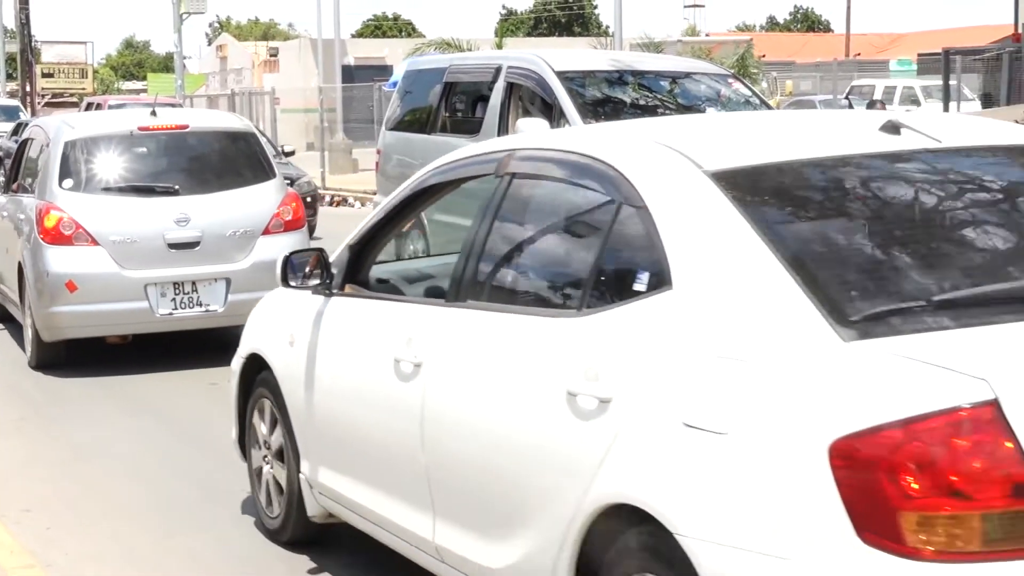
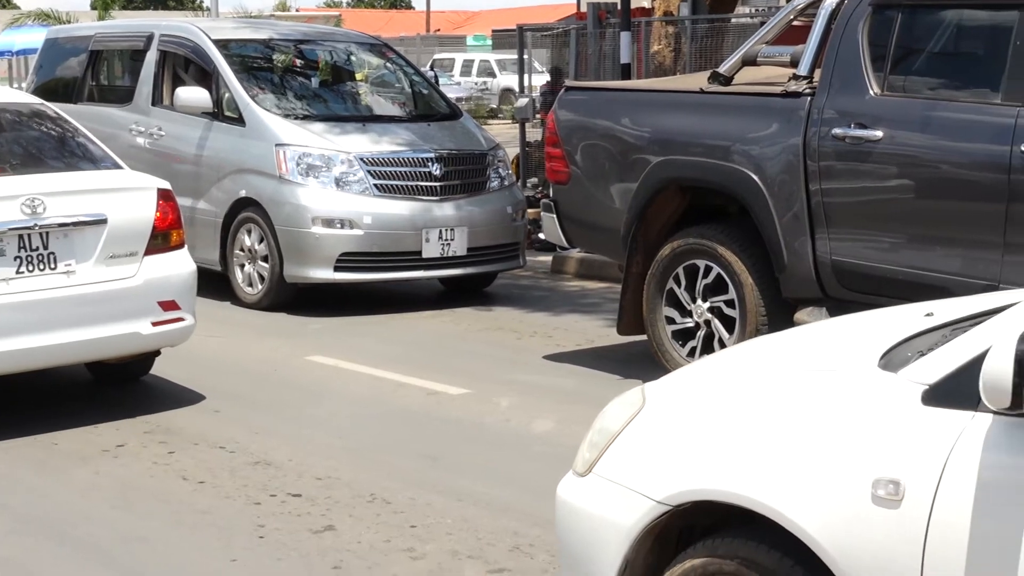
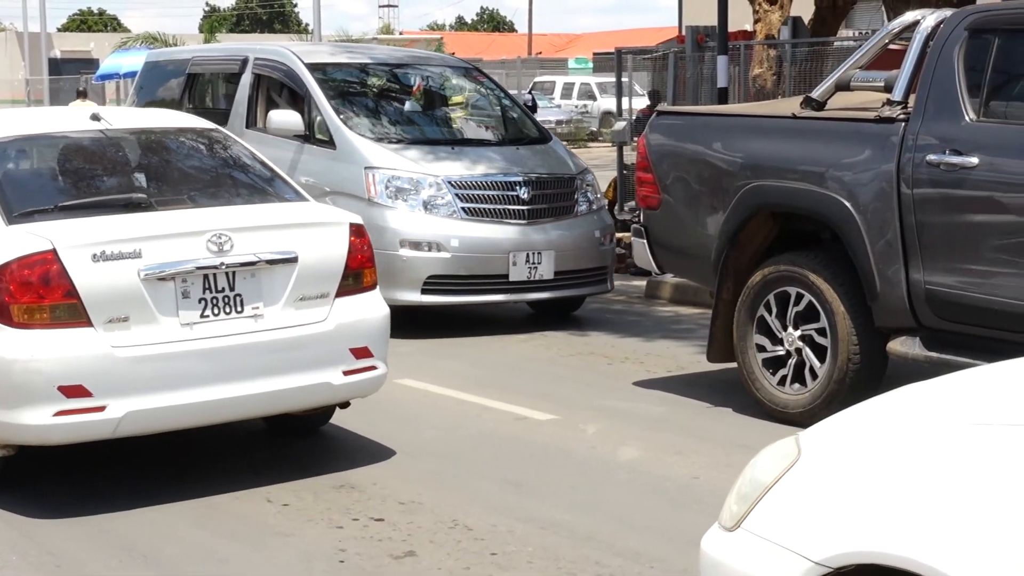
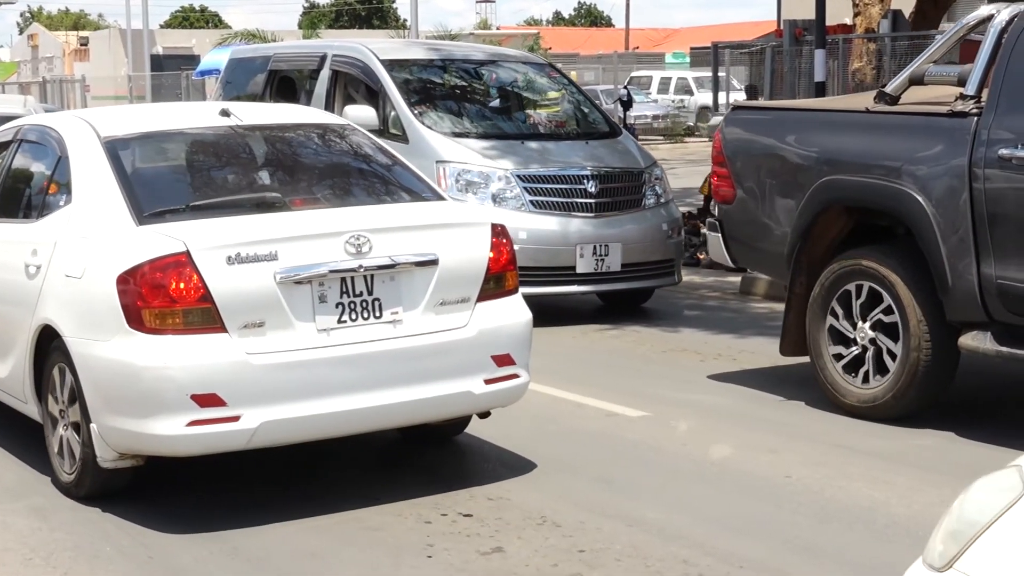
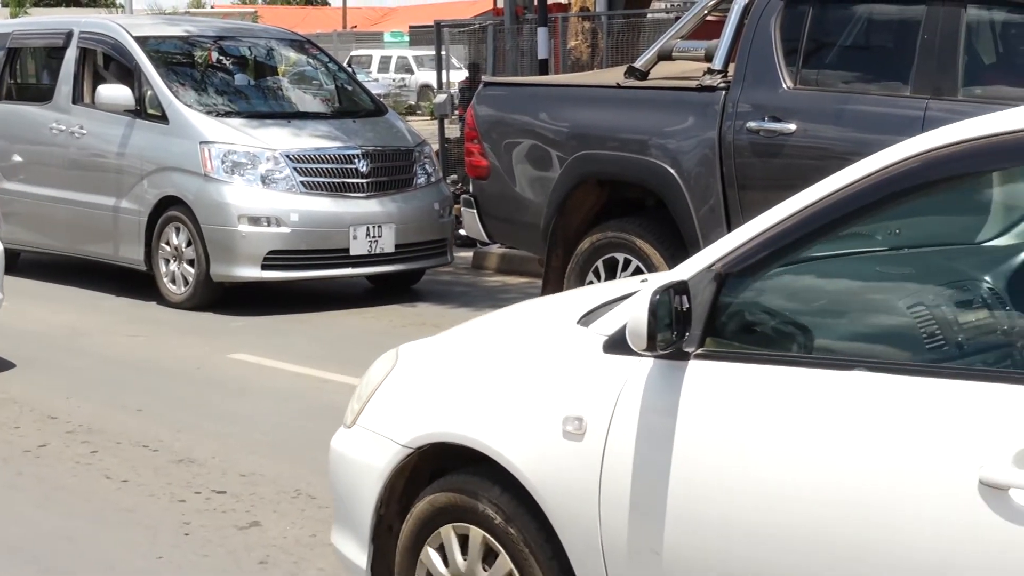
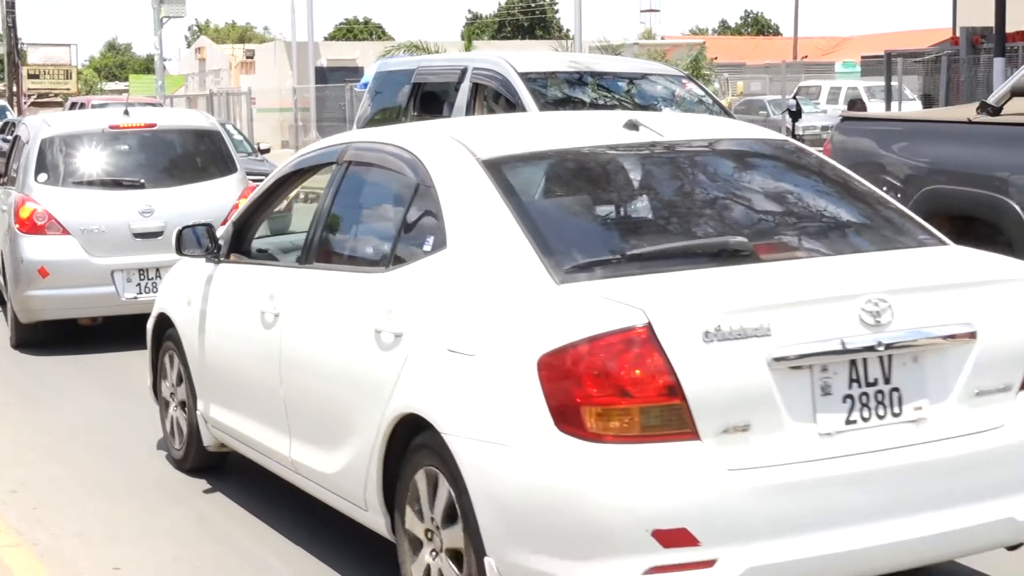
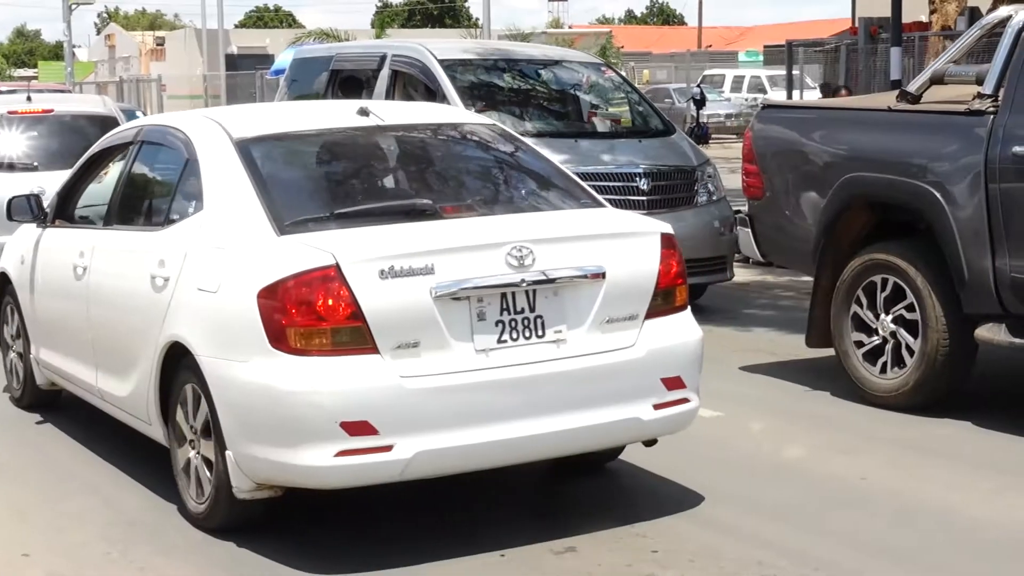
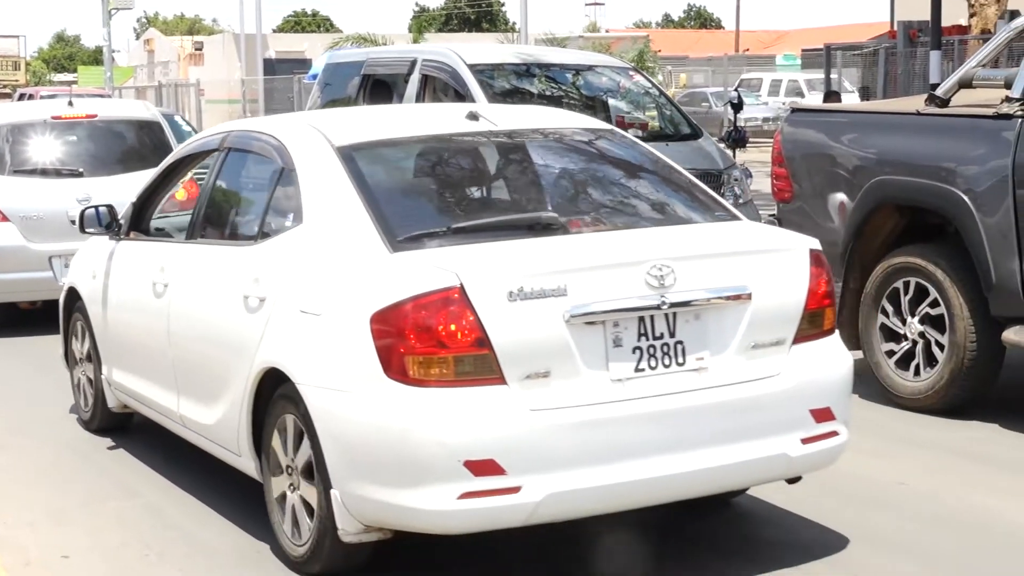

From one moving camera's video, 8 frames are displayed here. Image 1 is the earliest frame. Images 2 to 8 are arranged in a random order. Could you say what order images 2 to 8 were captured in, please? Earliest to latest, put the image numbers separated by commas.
6, 8, 7, 4, 3, 2, 5
